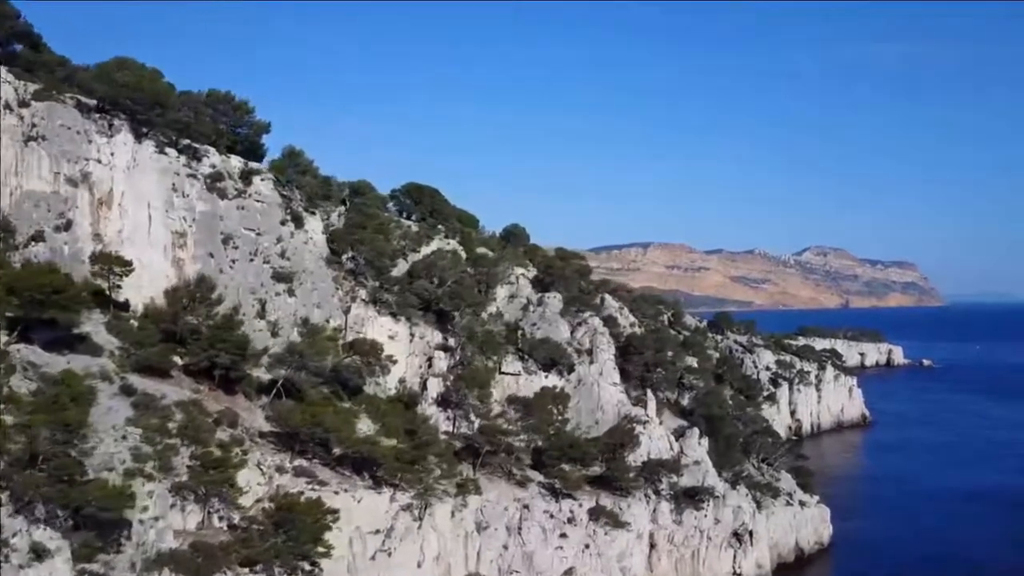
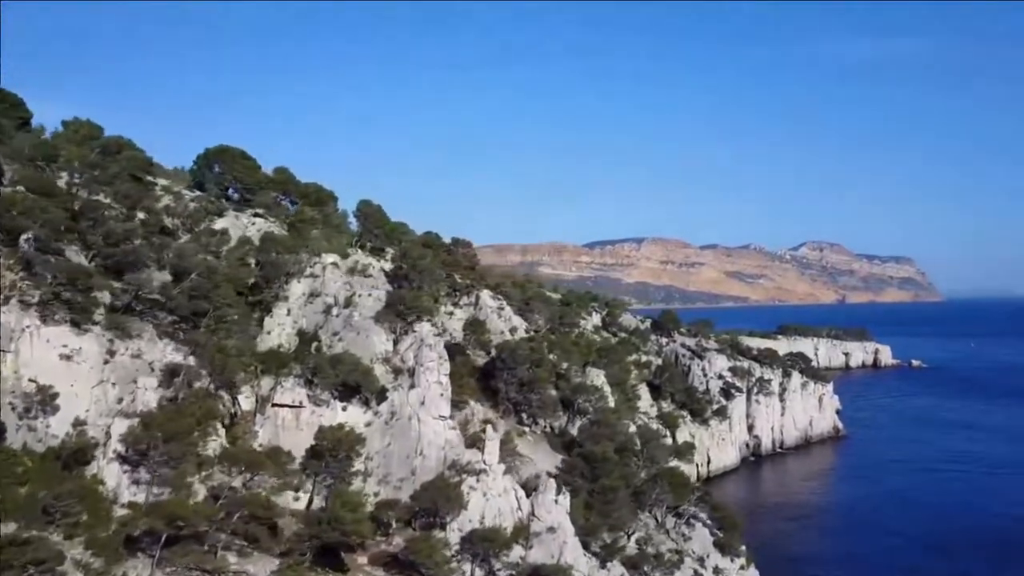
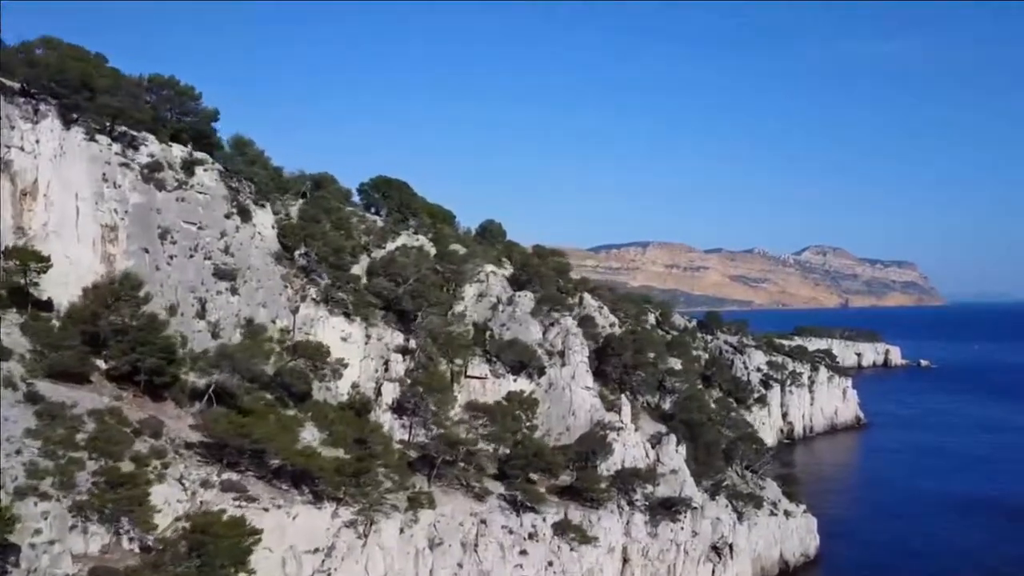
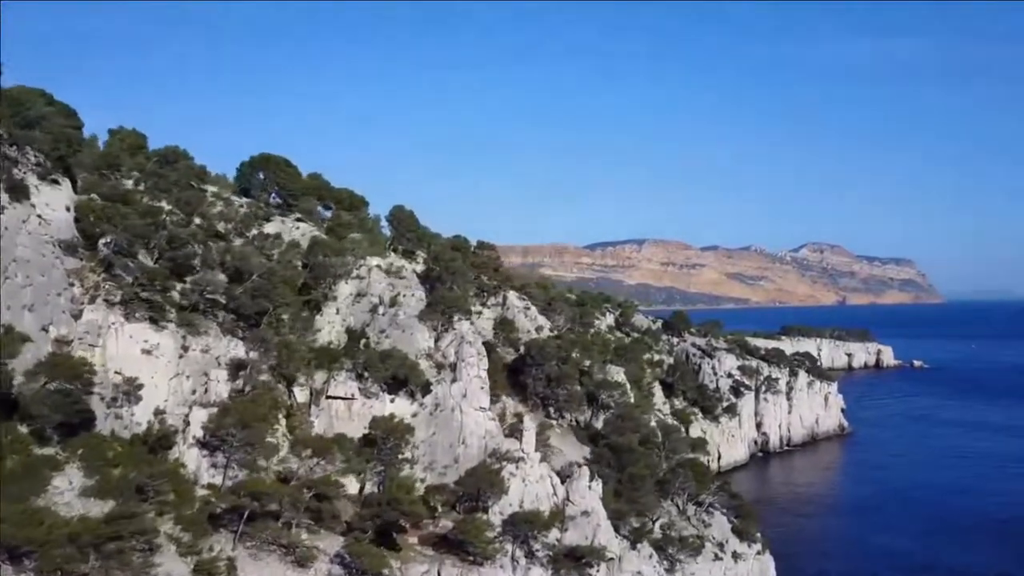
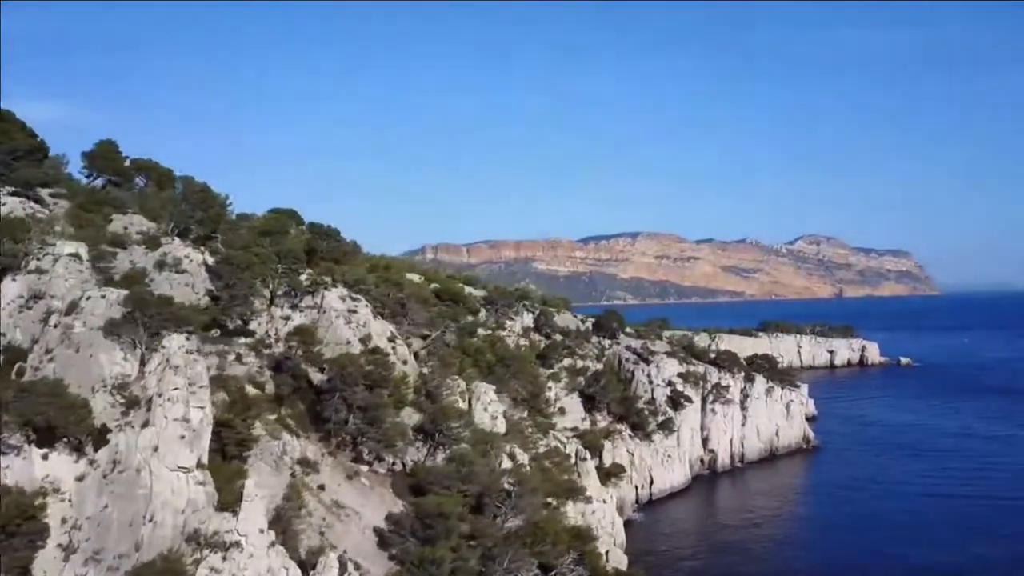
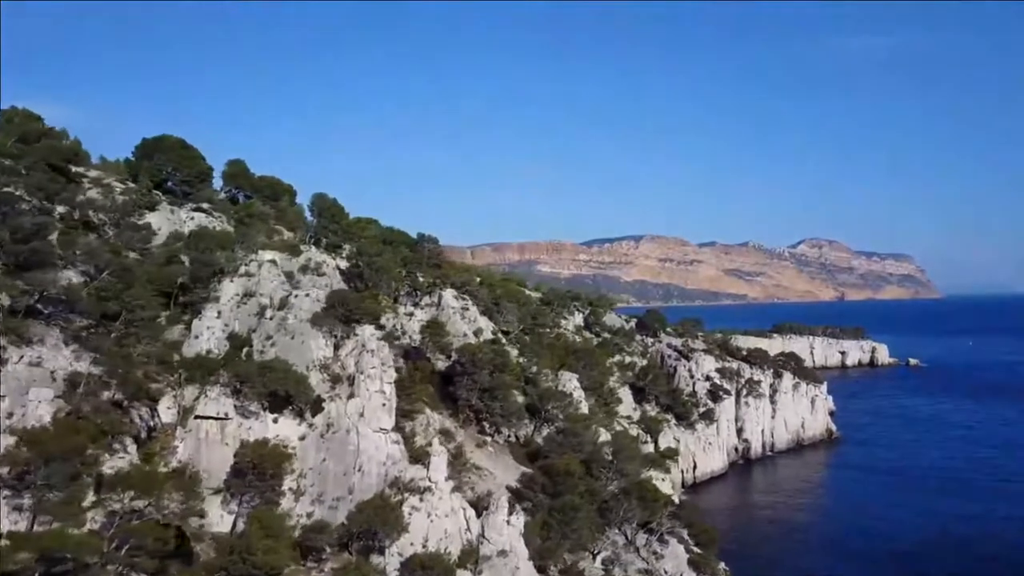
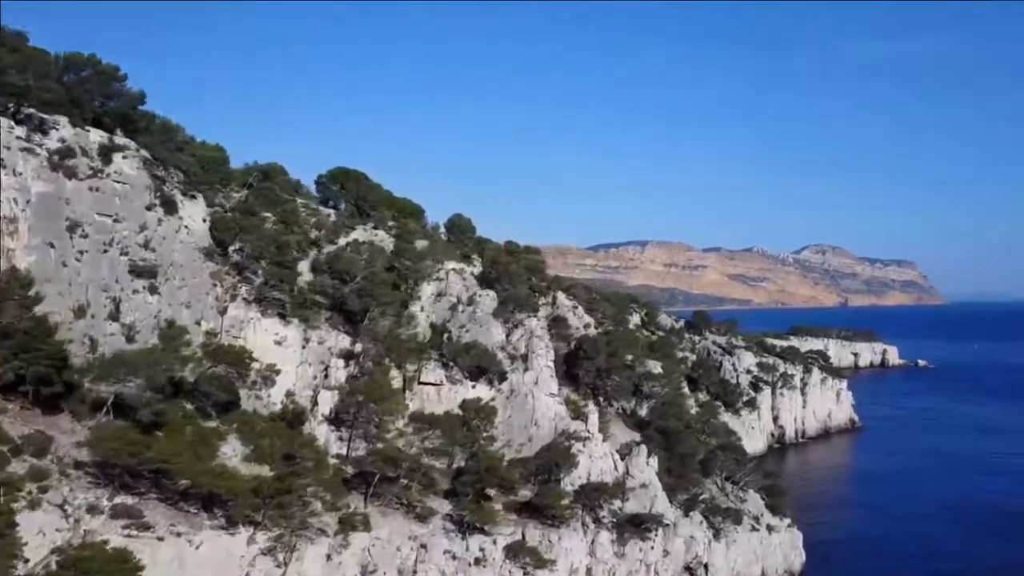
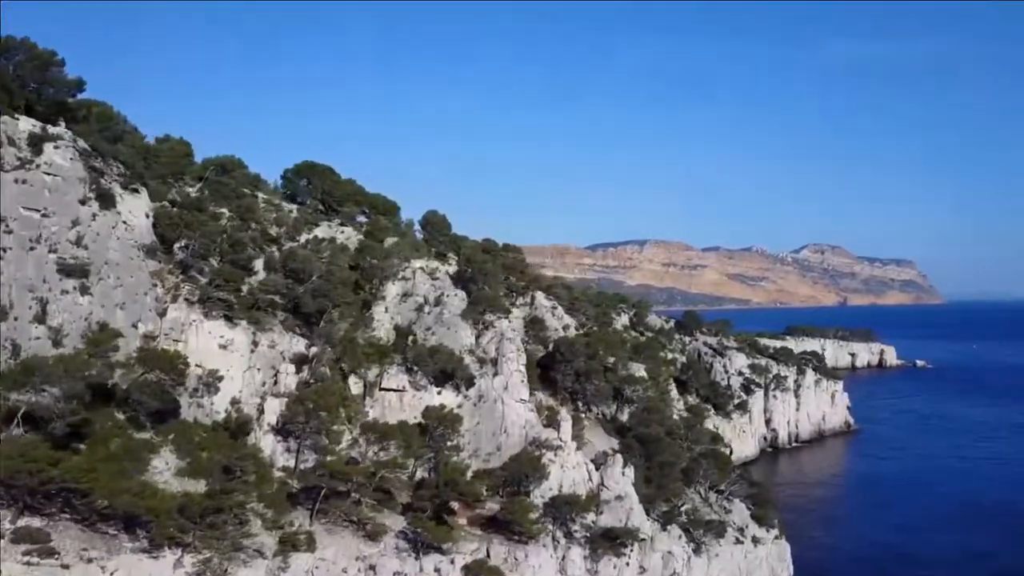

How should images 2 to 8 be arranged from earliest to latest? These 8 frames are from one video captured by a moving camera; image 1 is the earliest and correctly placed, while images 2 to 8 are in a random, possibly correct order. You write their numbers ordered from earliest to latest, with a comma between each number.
3, 7, 8, 4, 2, 6, 5
